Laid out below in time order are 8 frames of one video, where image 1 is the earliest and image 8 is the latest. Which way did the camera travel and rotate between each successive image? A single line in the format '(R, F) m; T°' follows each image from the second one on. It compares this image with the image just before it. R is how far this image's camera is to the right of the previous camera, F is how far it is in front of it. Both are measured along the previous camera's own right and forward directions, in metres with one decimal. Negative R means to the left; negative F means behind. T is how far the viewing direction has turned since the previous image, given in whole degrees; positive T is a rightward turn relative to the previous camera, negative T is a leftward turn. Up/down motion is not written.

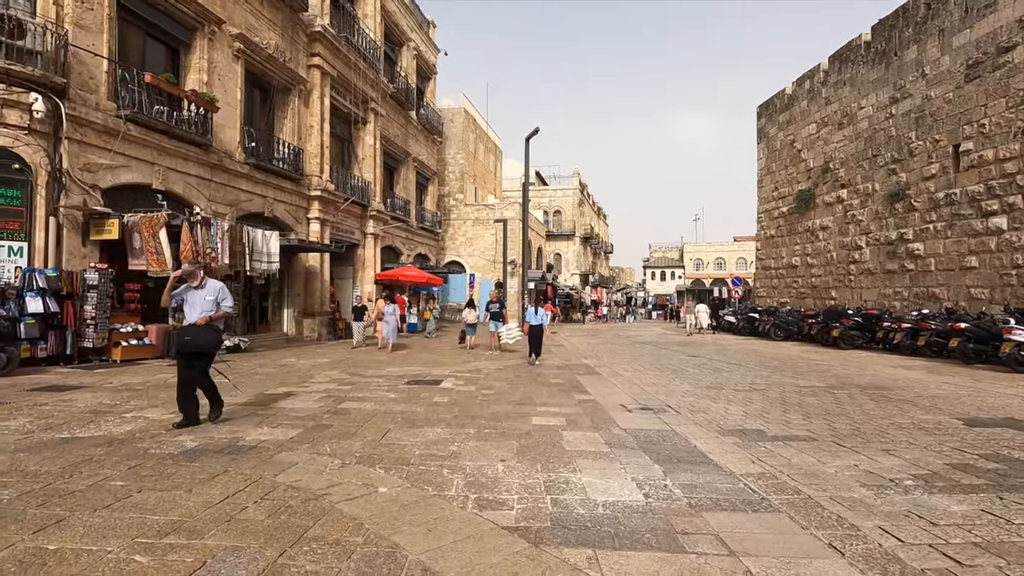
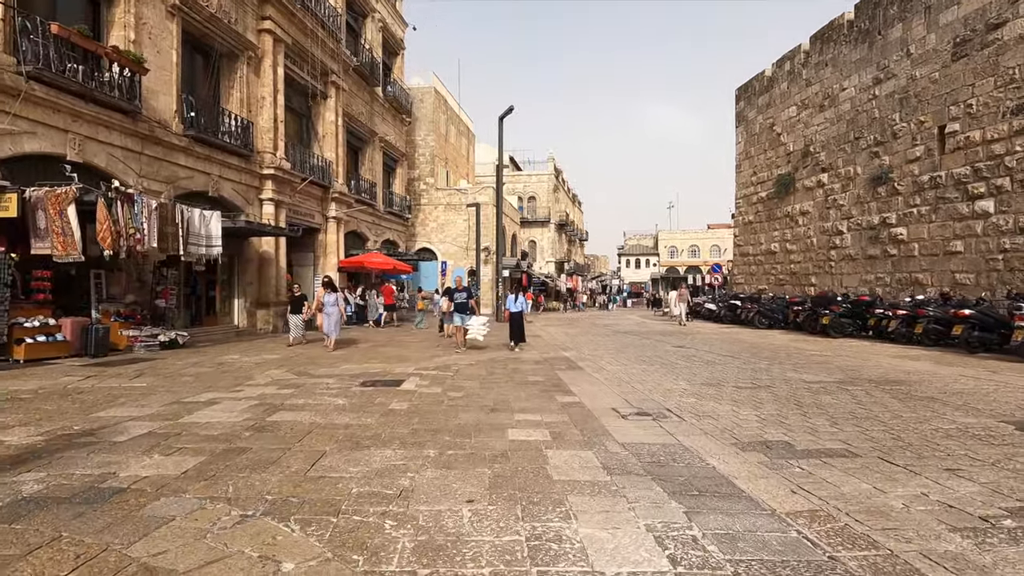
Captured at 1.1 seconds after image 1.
(0.0, +1.2) m; +3°
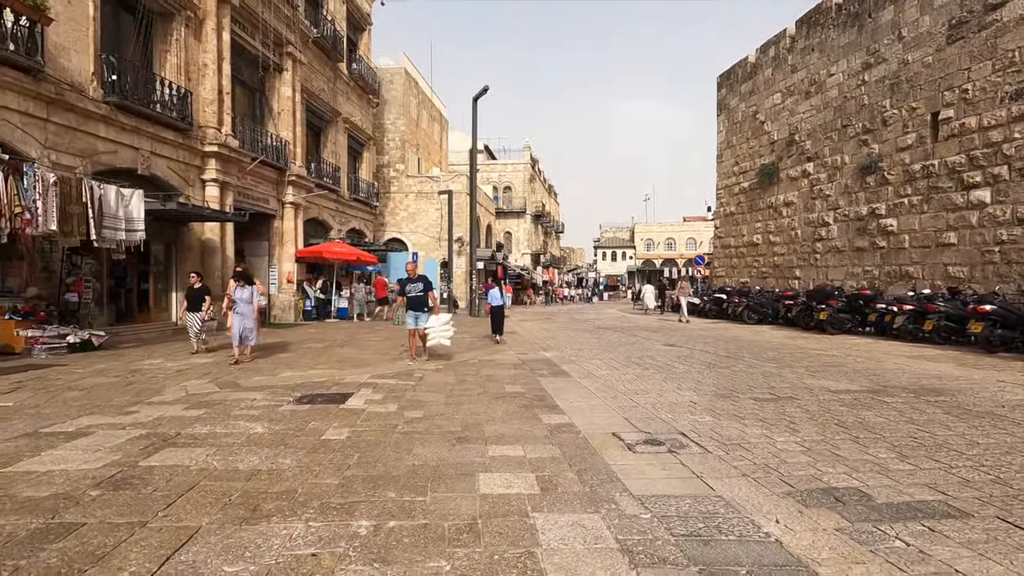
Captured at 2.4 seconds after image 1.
(0.0, +1.4) m; +3°
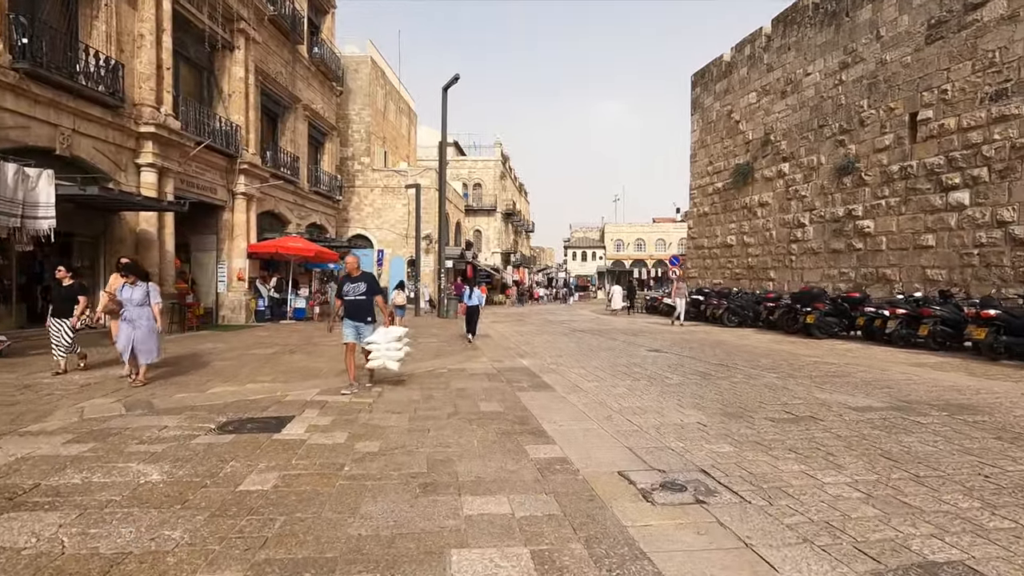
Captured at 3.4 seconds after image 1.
(-0.1, +1.0) m; +3°
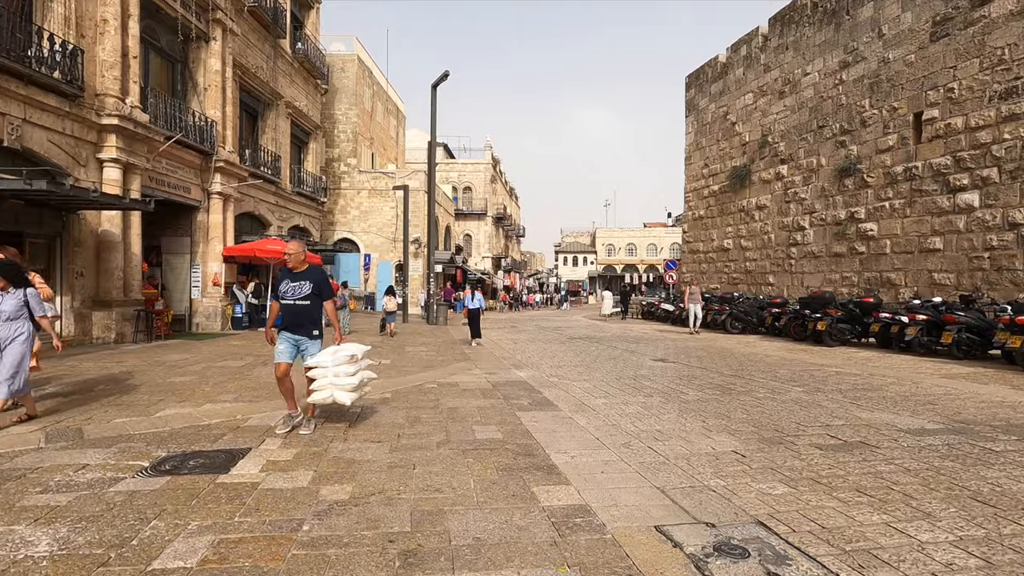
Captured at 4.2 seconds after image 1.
(-0.1, +0.8) m; +1°
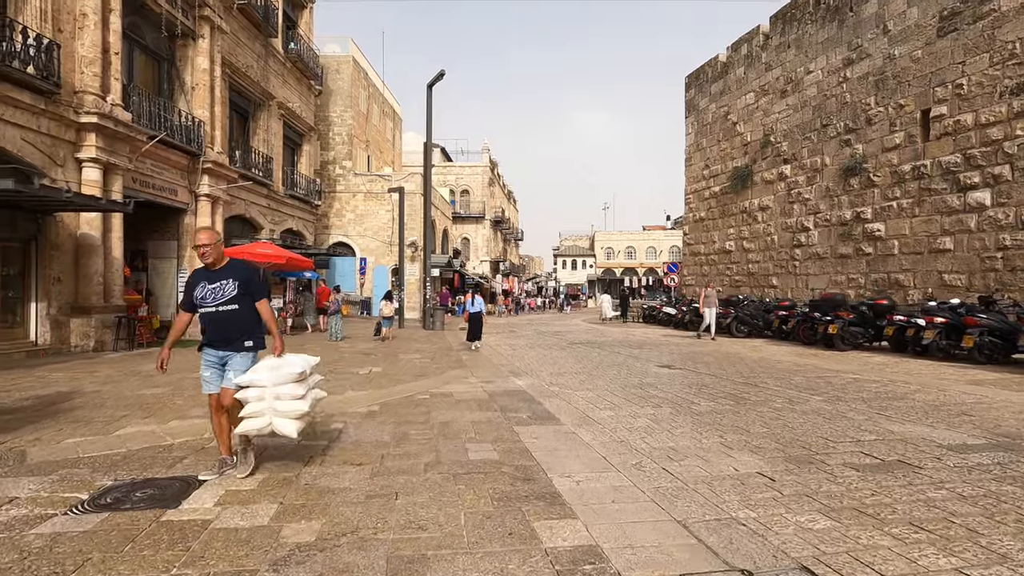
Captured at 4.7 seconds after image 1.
(0.0, +0.5) m; 0°
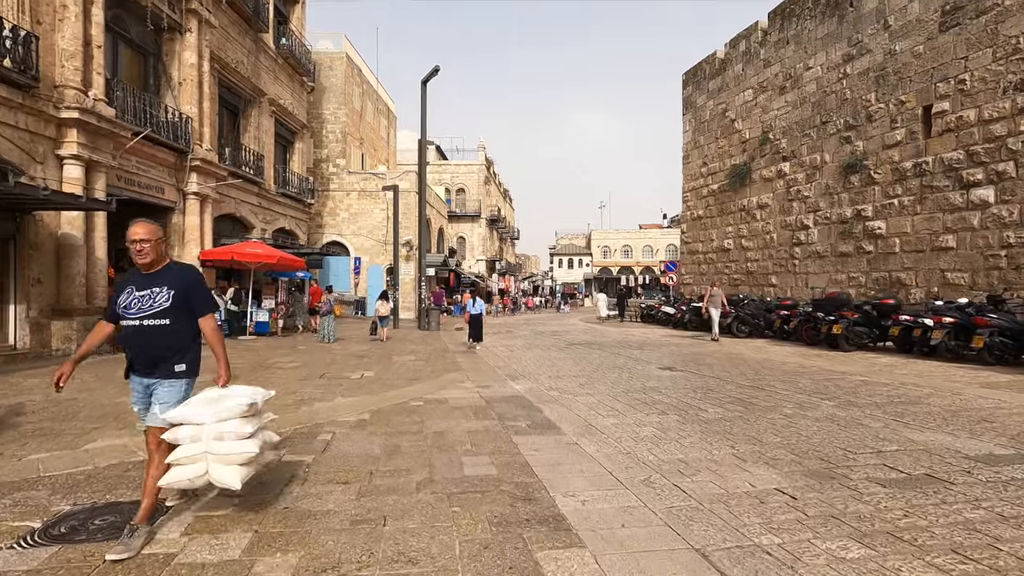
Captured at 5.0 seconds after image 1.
(0.0, +0.3) m; 0°
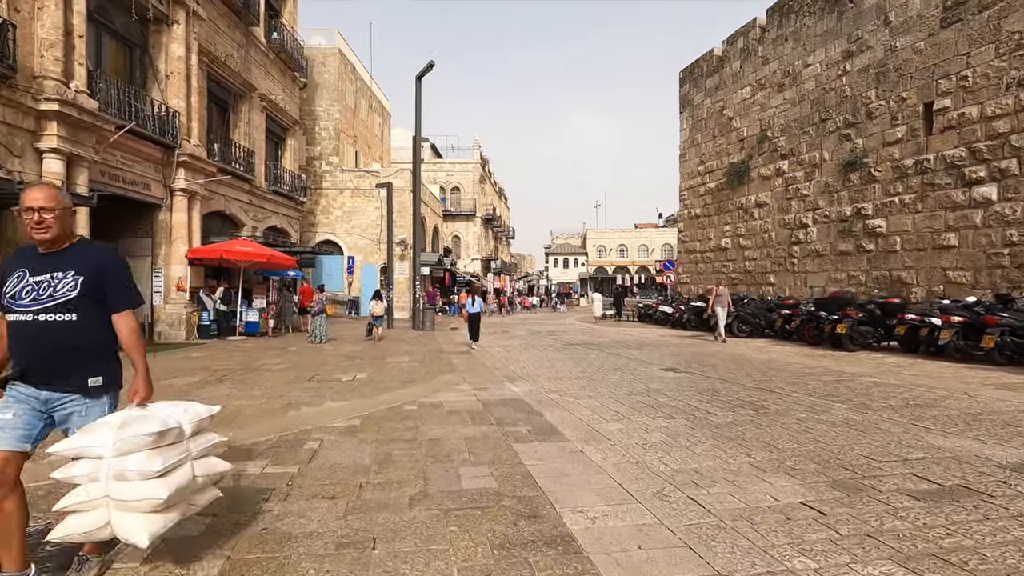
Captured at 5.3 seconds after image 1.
(0.0, +0.3) m; +1°
